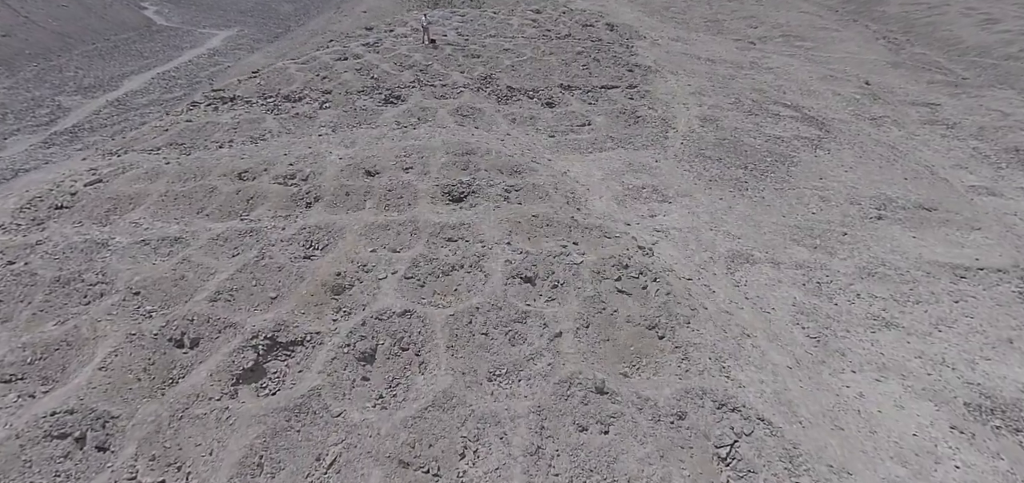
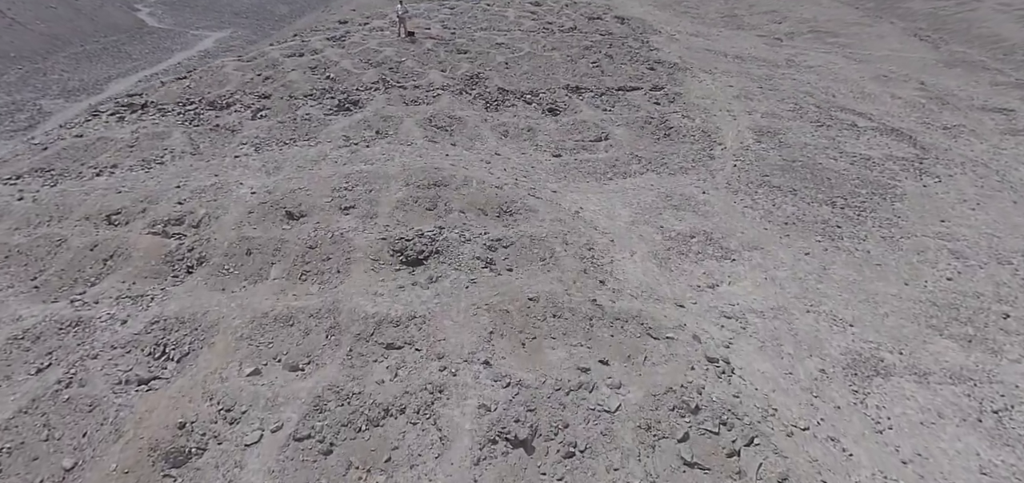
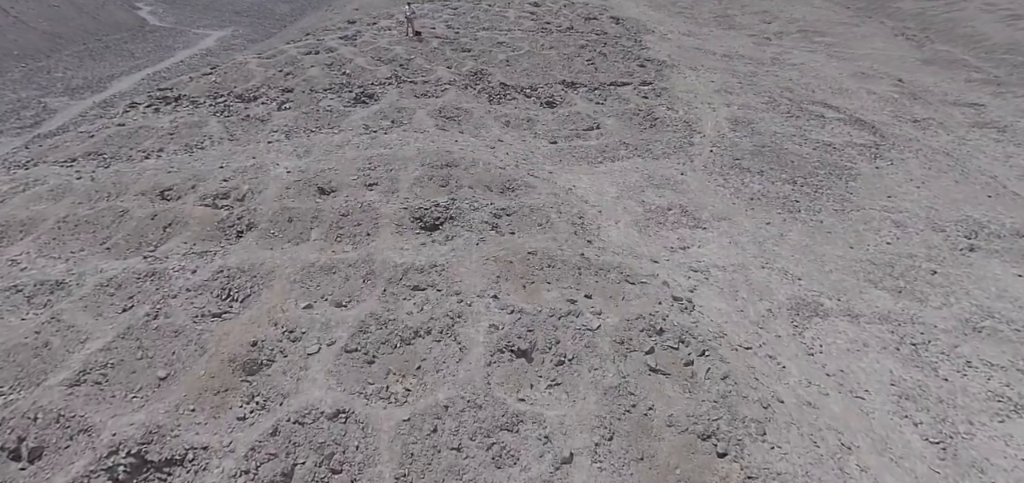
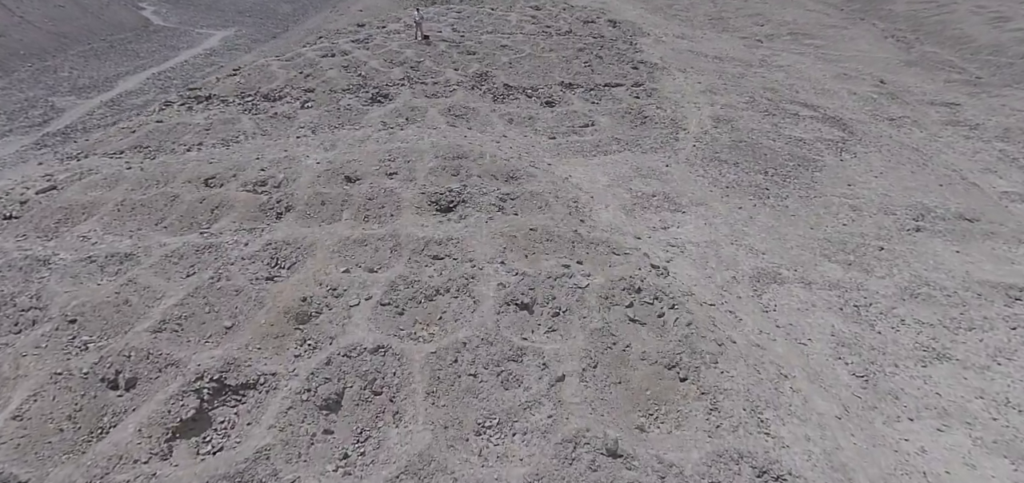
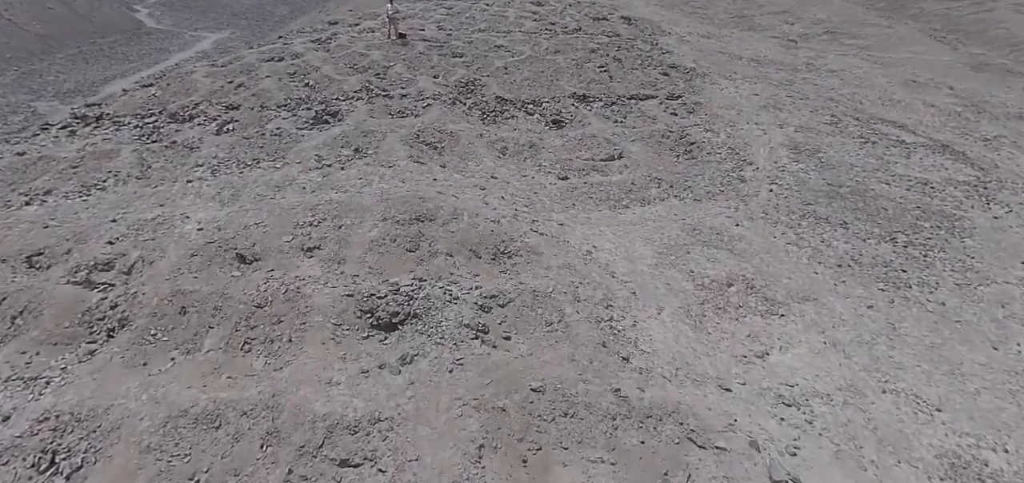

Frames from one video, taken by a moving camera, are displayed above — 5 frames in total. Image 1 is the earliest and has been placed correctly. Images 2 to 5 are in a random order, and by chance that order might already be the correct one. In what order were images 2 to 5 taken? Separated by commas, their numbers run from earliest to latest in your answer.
4, 3, 2, 5
